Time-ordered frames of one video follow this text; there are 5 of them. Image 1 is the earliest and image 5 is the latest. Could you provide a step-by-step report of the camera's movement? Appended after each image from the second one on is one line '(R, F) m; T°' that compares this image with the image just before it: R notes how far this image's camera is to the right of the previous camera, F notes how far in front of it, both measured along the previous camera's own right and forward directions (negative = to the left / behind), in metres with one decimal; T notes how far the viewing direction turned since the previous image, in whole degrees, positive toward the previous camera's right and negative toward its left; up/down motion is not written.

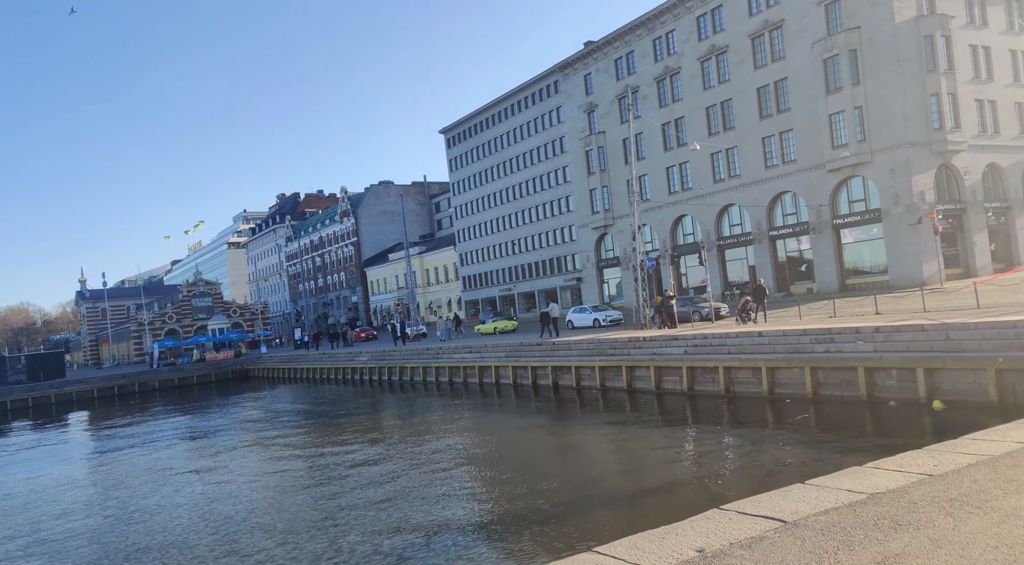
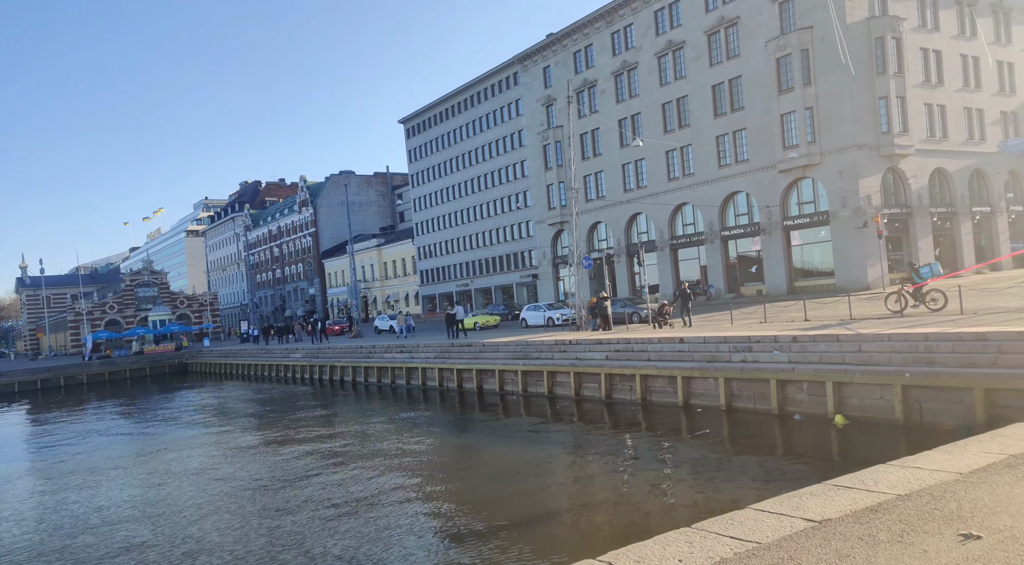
(+1.8, +1.0) m; +2°
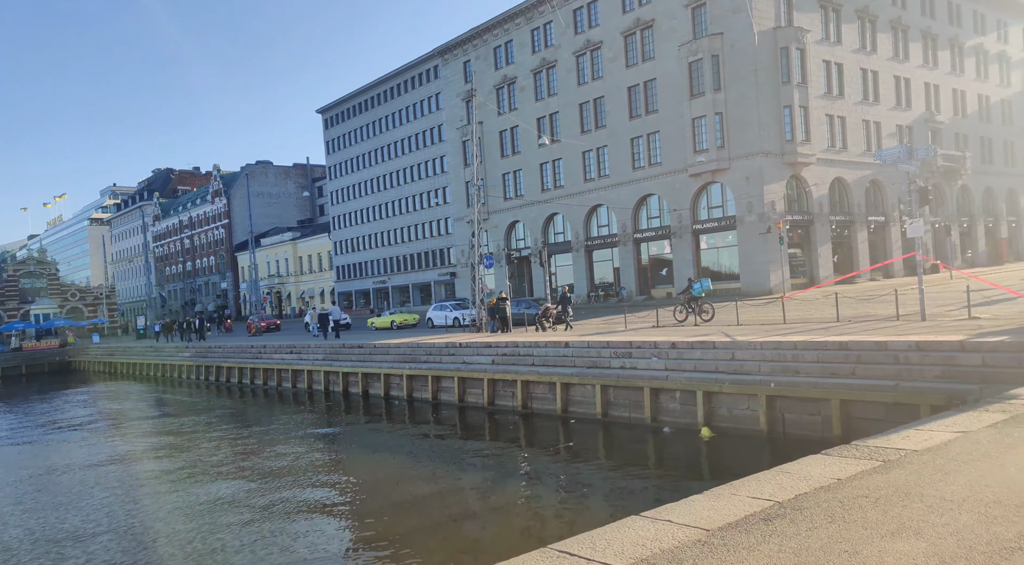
(+1.5, +0.6) m; +5°
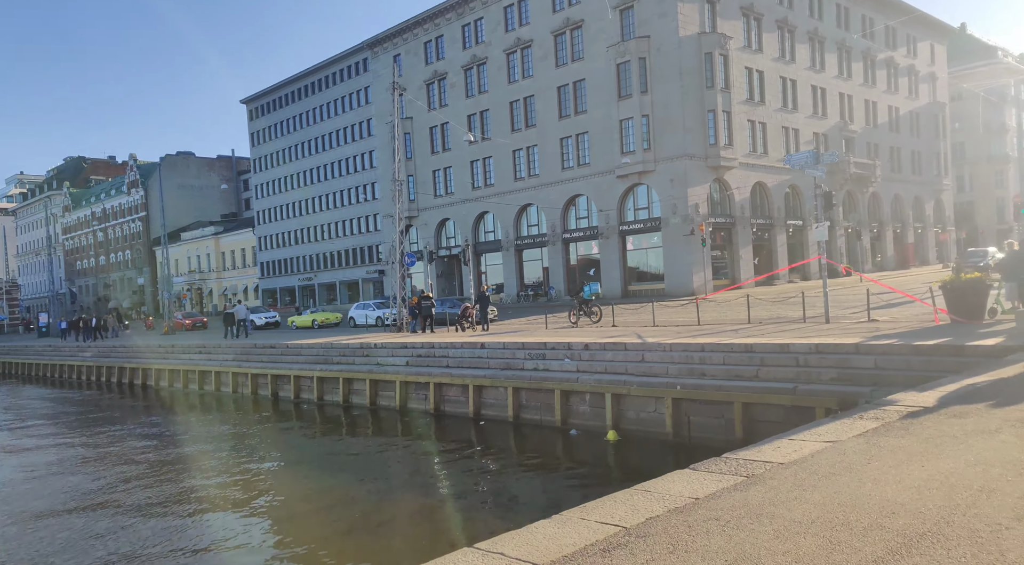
(+0.6, +0.3) m; +4°
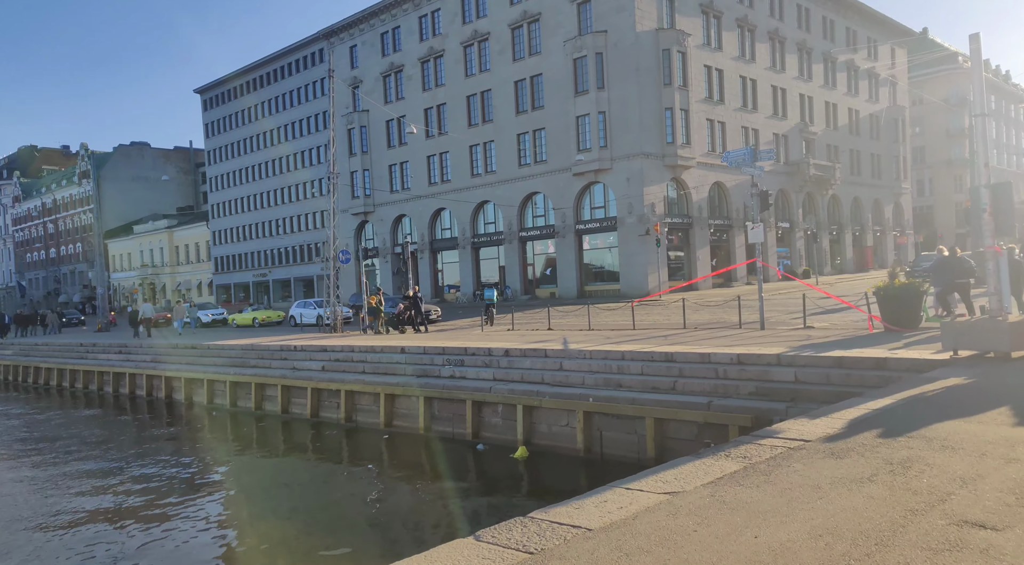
(+1.4, +1.3) m; +2°
